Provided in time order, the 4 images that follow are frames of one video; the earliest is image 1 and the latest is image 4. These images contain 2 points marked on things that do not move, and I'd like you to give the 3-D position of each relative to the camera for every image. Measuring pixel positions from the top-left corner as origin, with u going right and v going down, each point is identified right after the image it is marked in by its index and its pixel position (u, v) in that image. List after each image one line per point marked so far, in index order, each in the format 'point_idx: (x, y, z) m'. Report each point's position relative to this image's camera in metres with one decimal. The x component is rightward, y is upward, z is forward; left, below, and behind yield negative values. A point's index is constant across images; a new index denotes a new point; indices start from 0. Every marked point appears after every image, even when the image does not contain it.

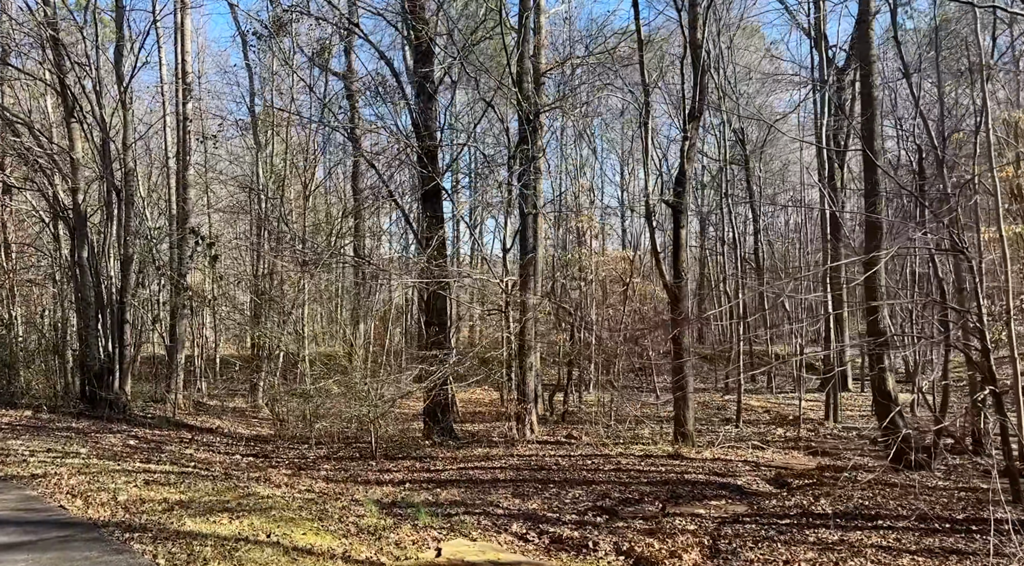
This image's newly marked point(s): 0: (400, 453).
0: (-1.9, -2.9, +15.3) m
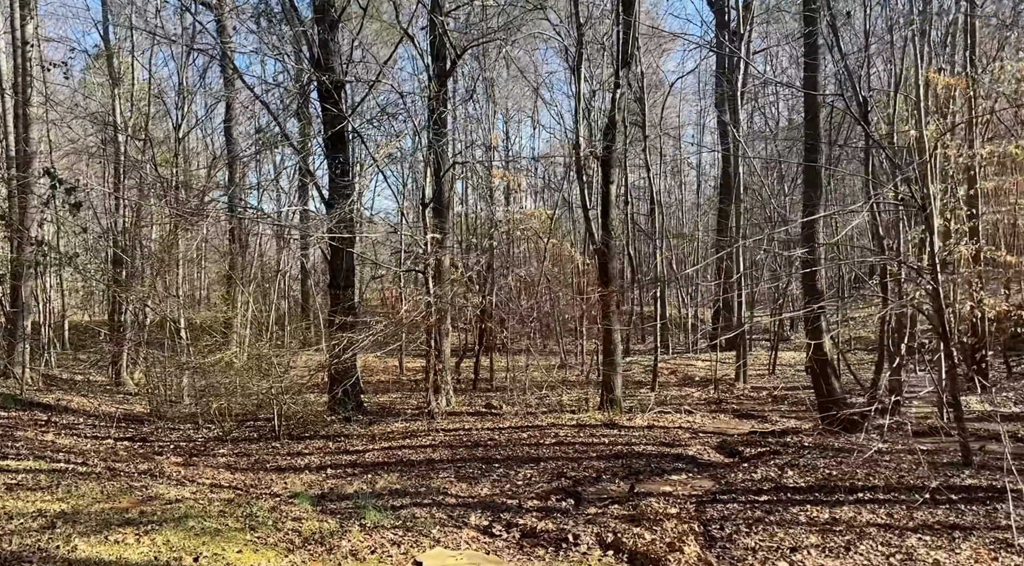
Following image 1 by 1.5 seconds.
0: (-3.2, -2.2, +13.7) m
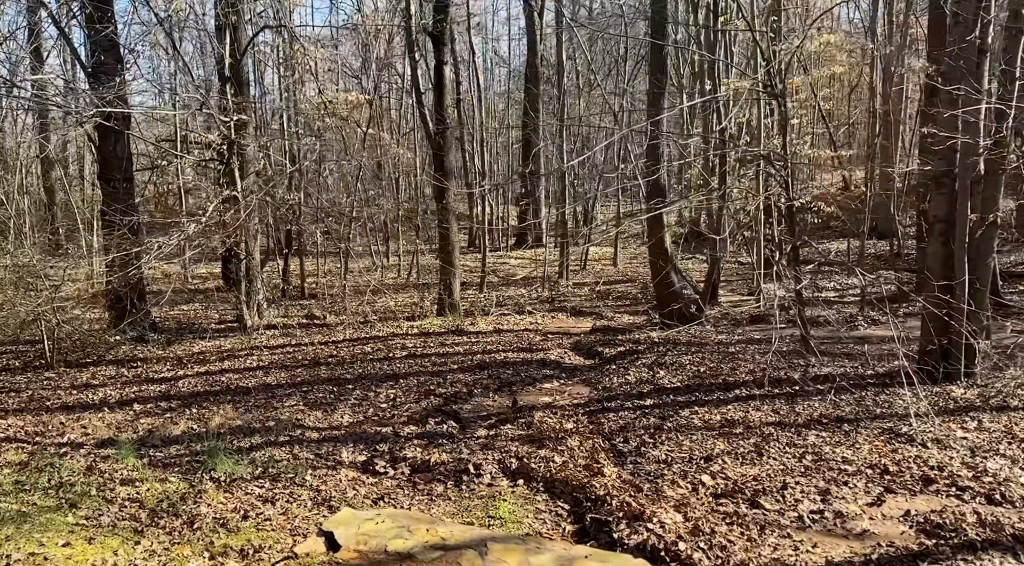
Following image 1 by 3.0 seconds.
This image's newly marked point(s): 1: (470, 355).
0: (-5.4, -0.9, +11.6) m
1: (-0.5, -0.8, +9.9) m
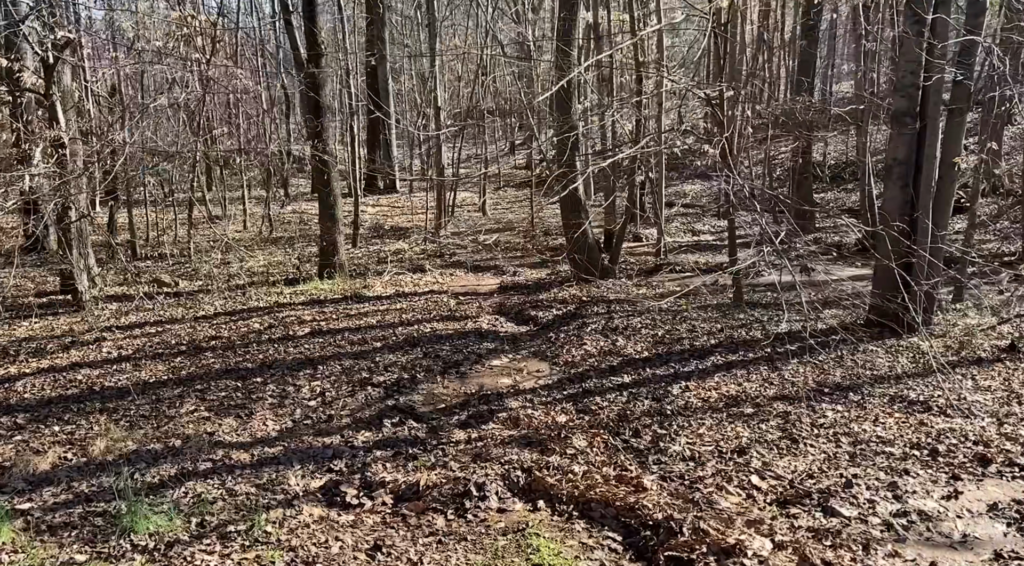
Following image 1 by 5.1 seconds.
0: (-6.3, -0.6, +8.8) m
1: (-1.1, -0.4, +8.3) m
